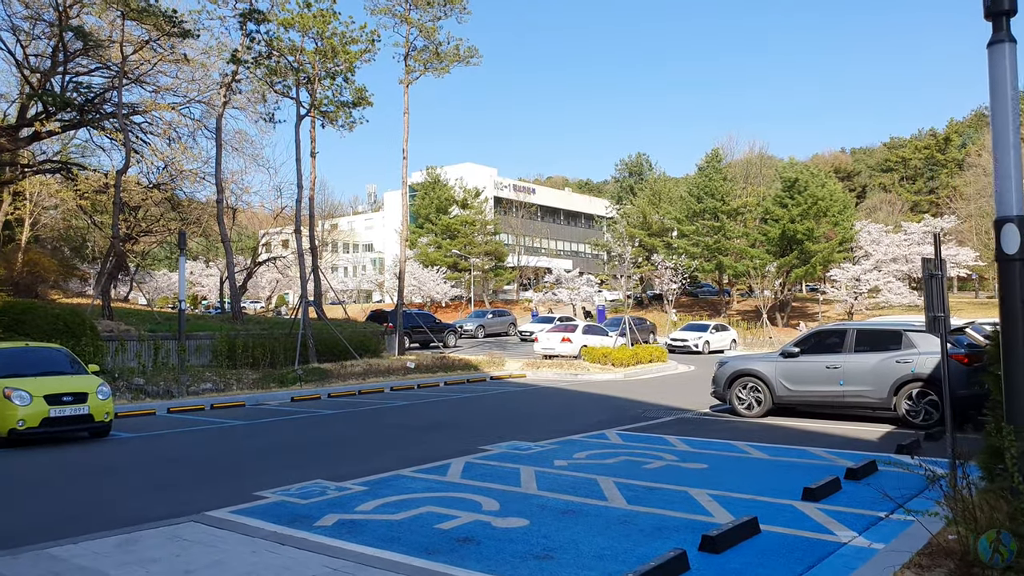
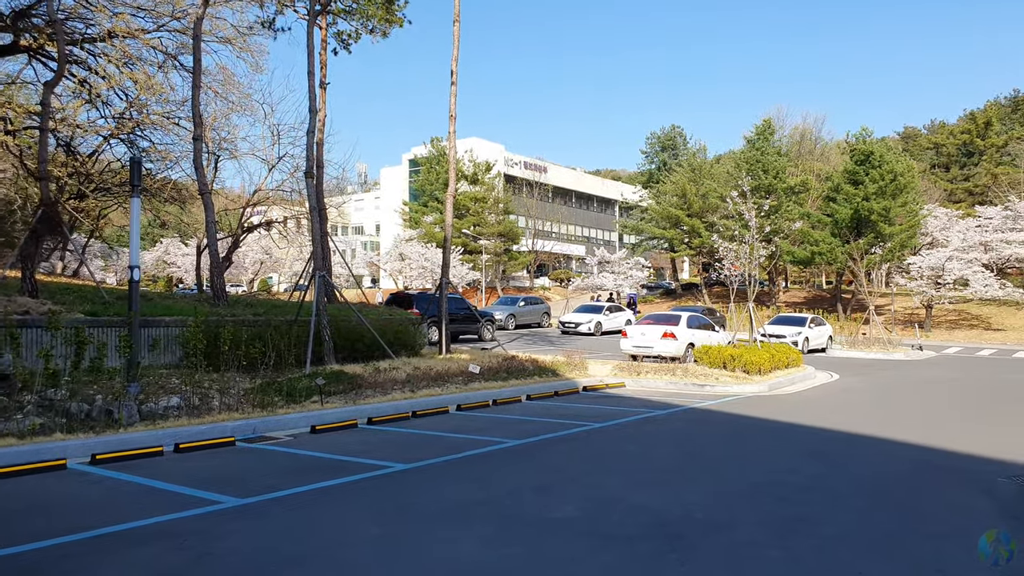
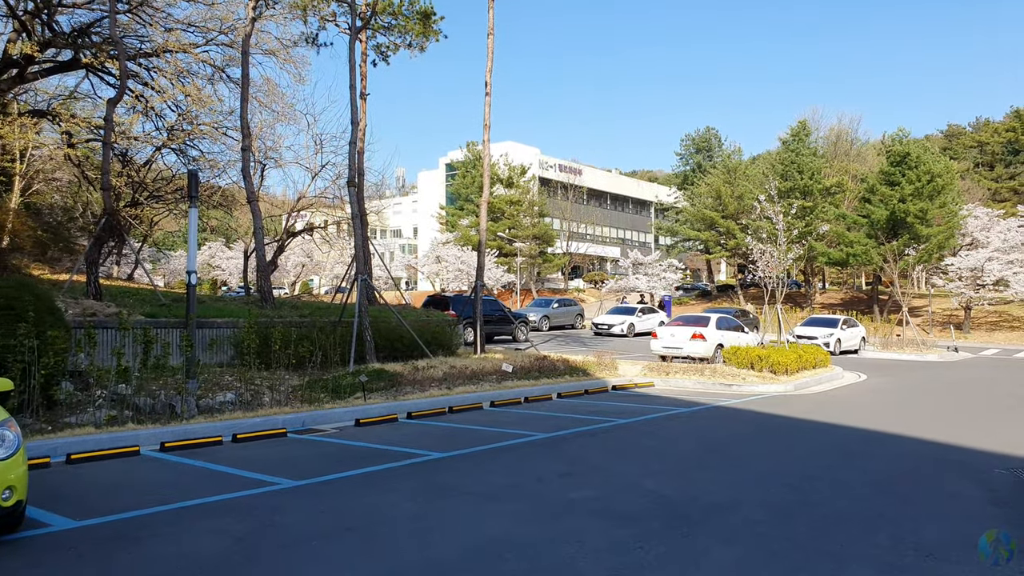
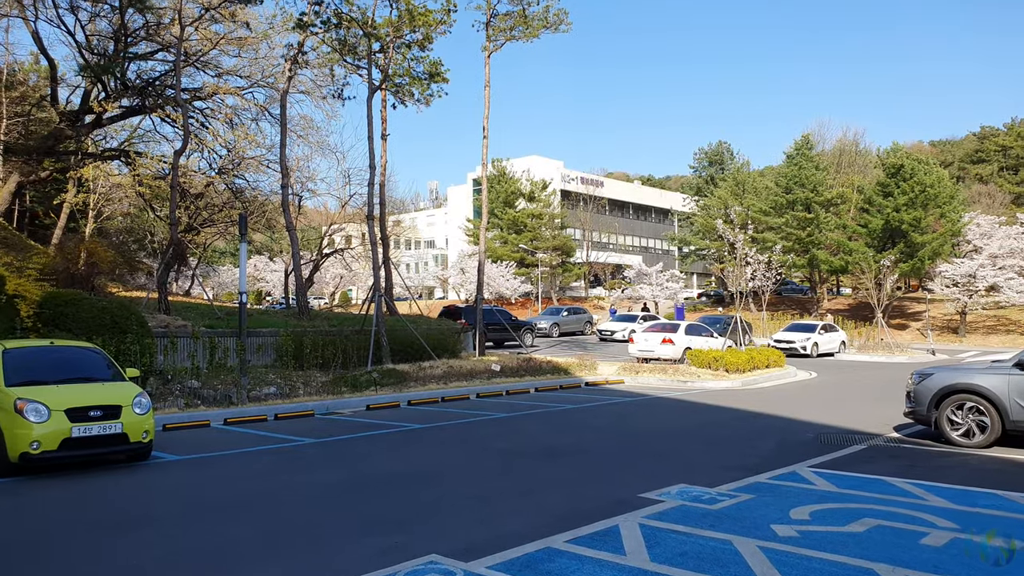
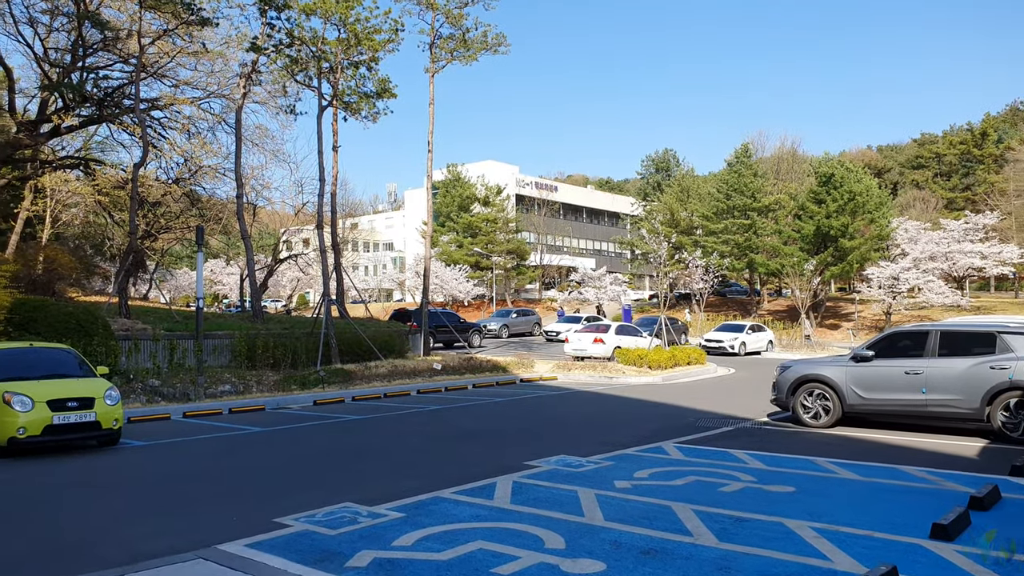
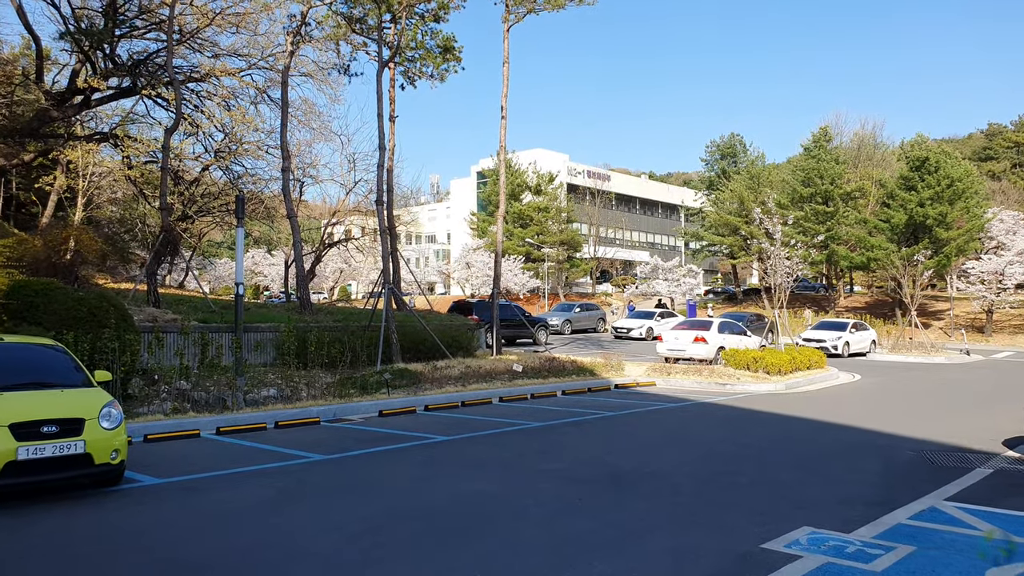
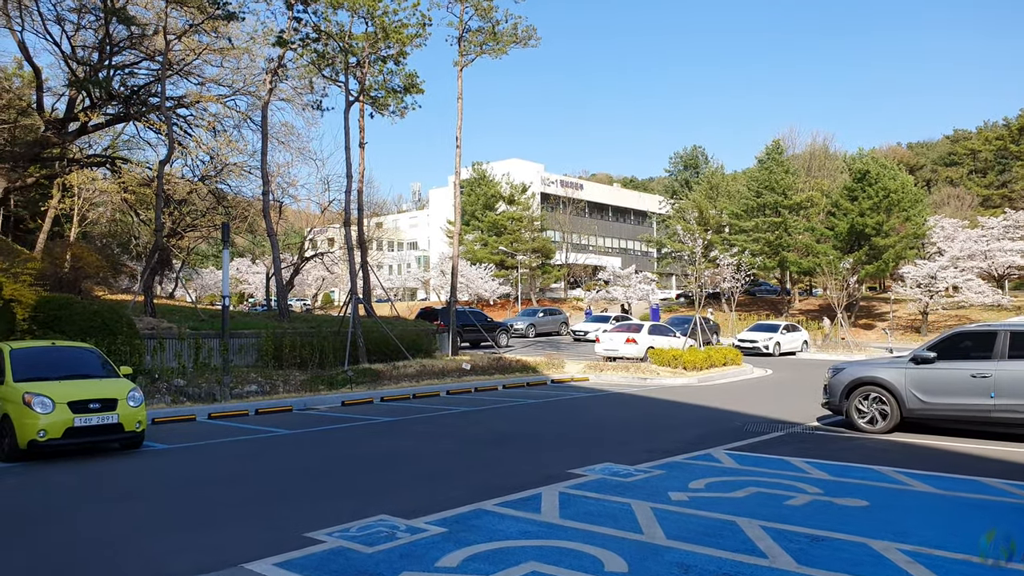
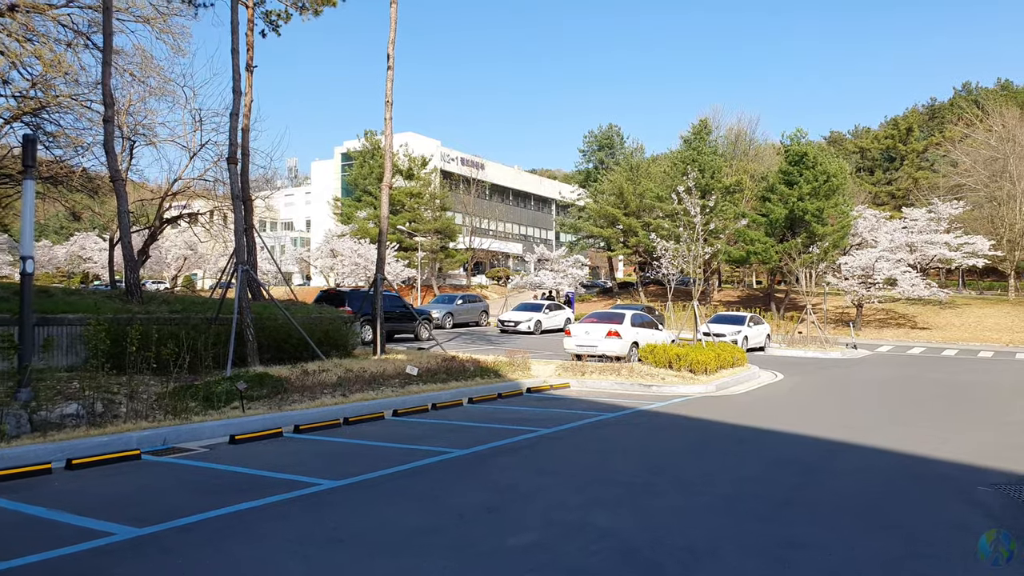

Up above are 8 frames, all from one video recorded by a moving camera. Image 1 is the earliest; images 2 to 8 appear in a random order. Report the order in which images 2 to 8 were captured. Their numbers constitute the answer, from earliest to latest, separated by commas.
5, 7, 4, 6, 3, 2, 8
